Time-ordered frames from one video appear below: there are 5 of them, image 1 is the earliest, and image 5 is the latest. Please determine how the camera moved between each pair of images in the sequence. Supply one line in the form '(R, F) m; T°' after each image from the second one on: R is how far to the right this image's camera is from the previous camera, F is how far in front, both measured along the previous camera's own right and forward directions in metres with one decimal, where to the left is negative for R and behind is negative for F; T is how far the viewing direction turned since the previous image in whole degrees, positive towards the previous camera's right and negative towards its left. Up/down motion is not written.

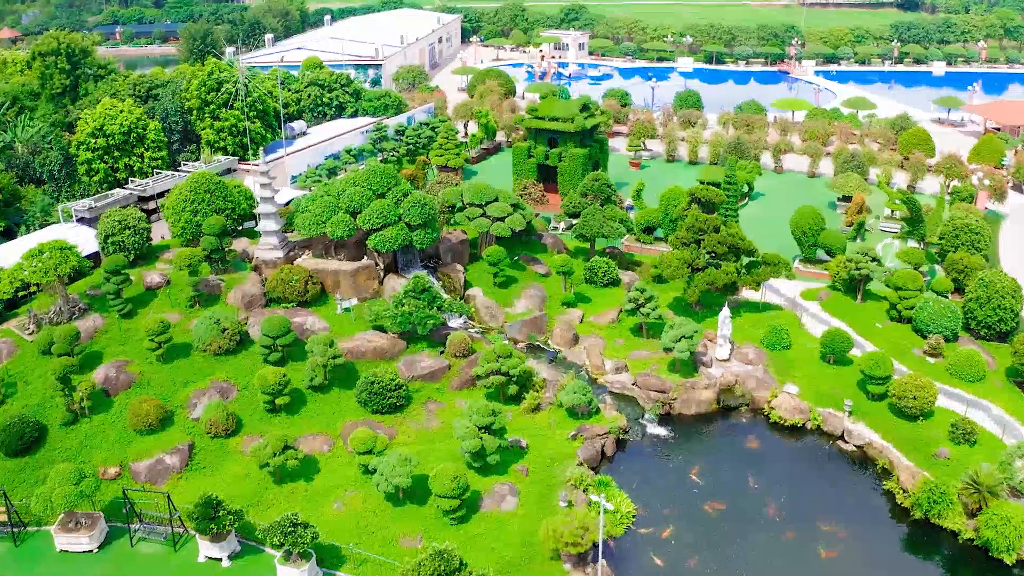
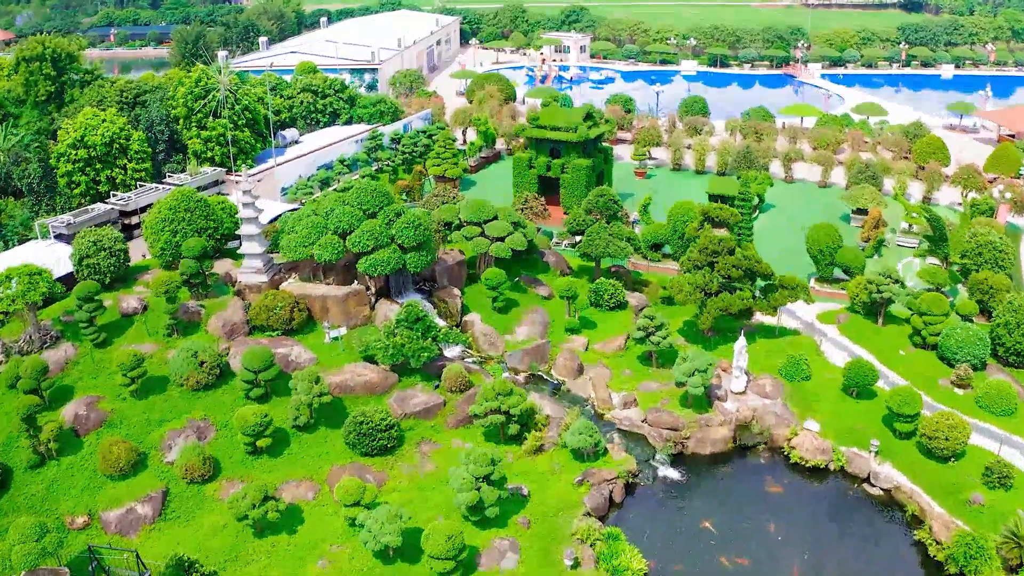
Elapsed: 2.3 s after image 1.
(0.0, +2.2) m; 0°
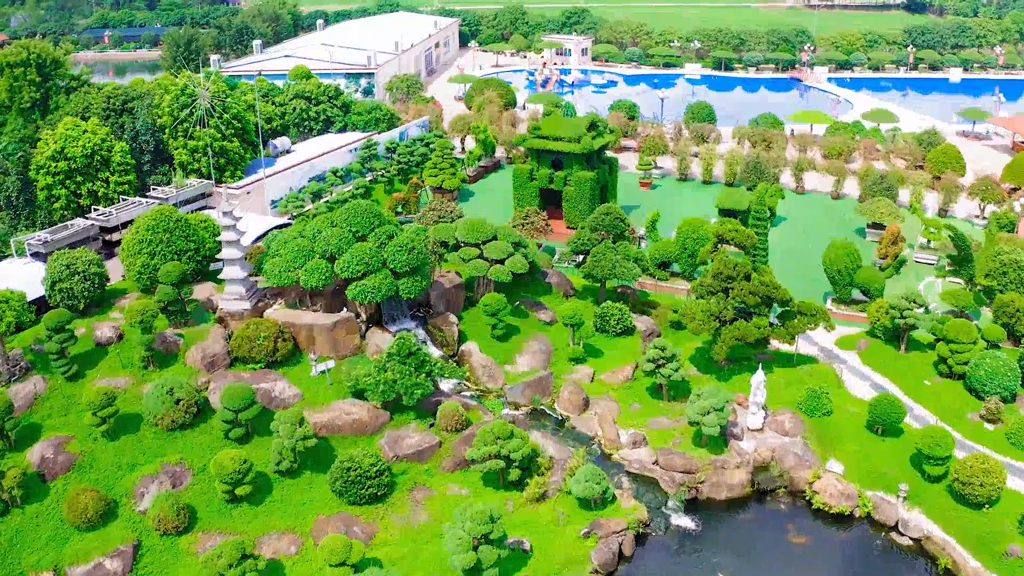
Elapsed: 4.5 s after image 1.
(0.0, +2.2) m; 0°
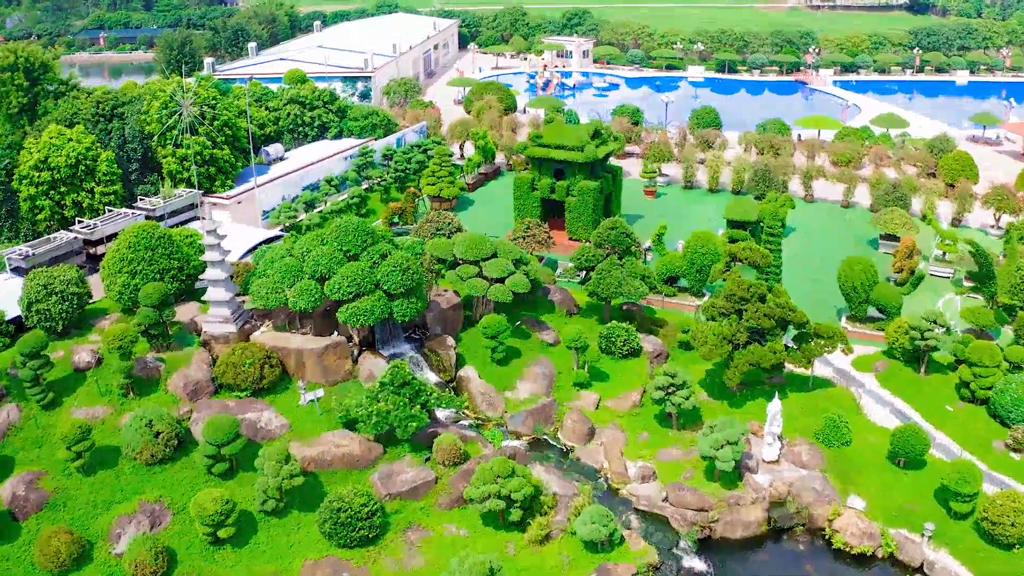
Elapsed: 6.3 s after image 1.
(0.0, +1.7) m; 0°
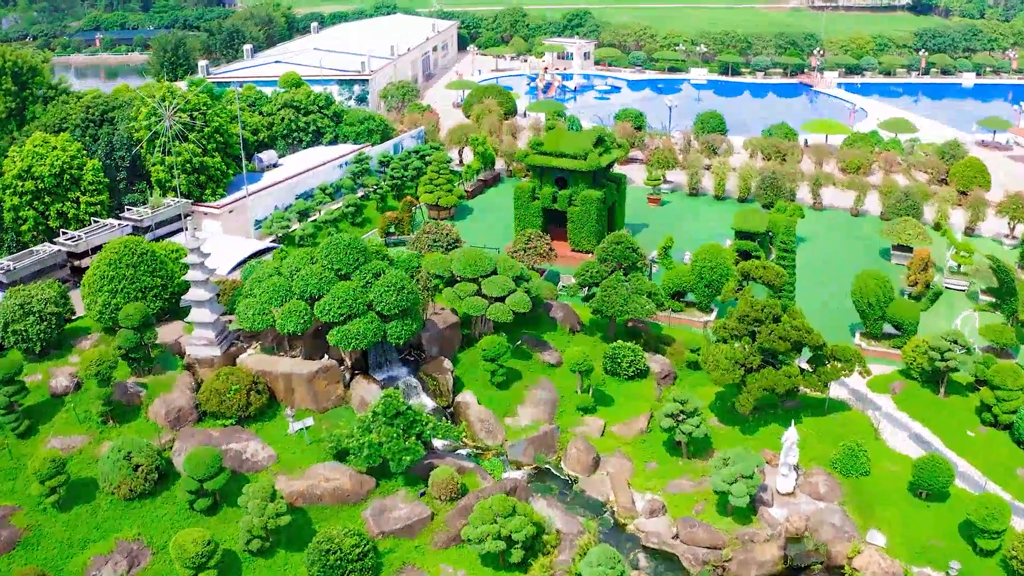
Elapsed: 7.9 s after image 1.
(0.0, +1.5) m; 0°
